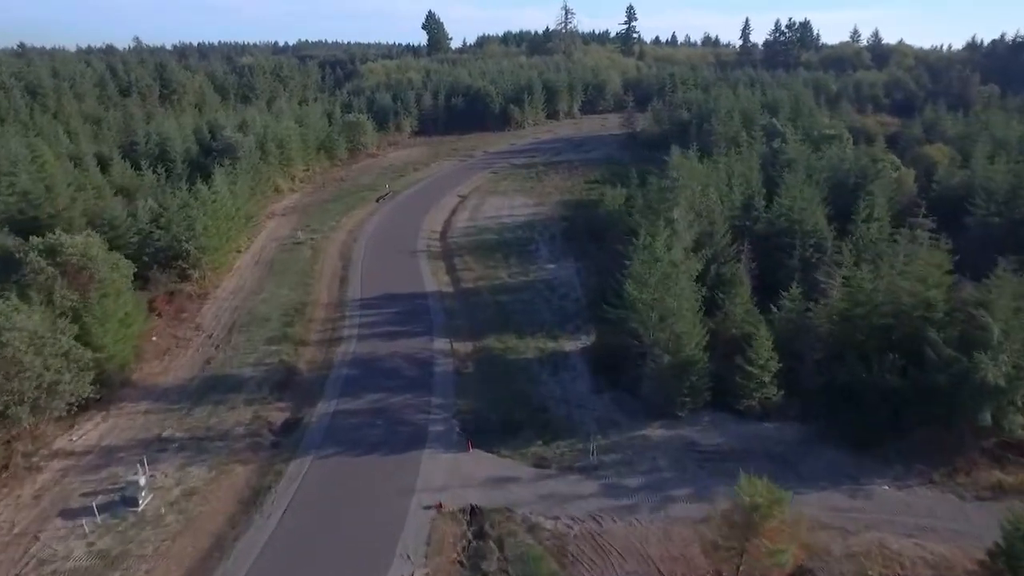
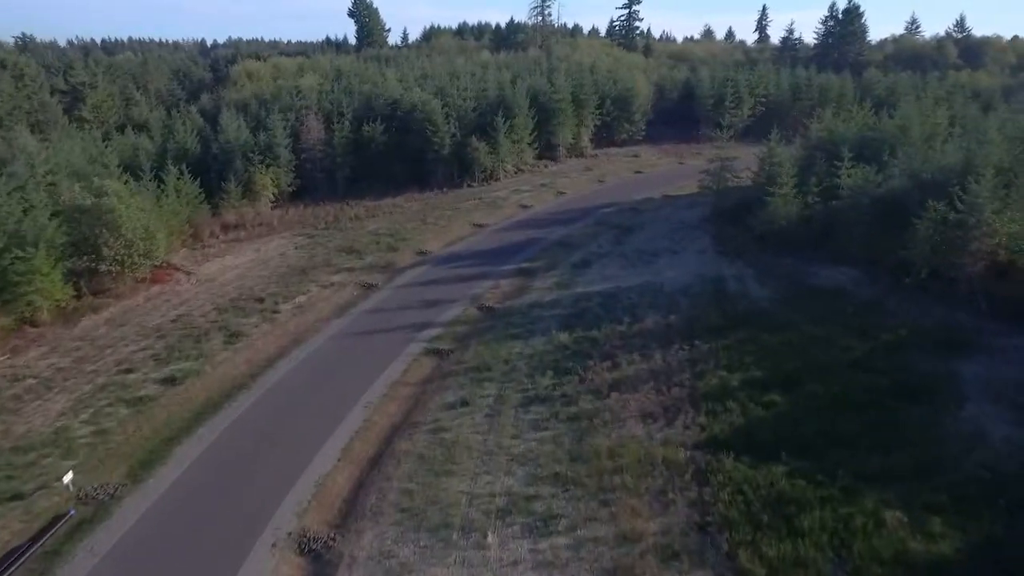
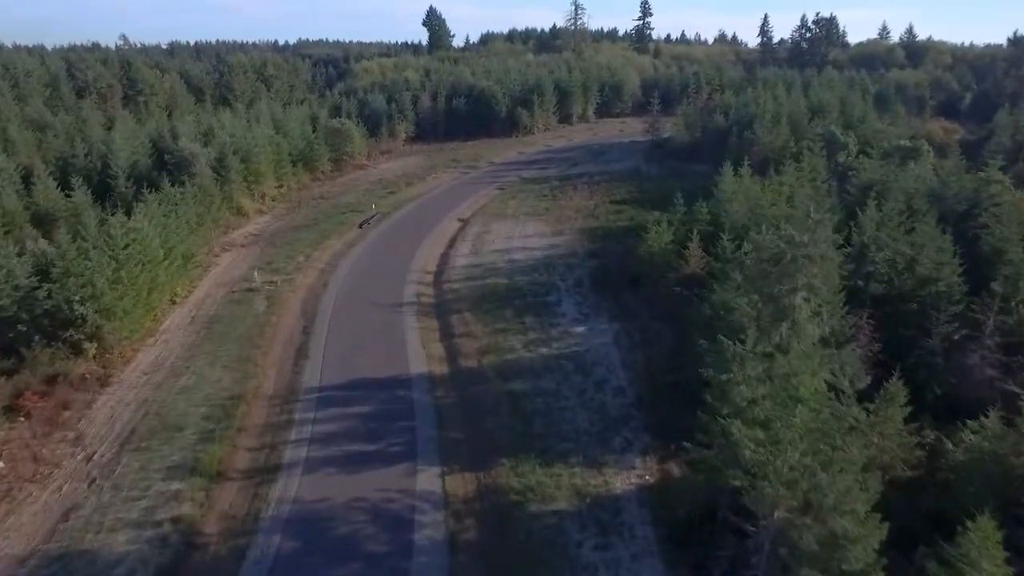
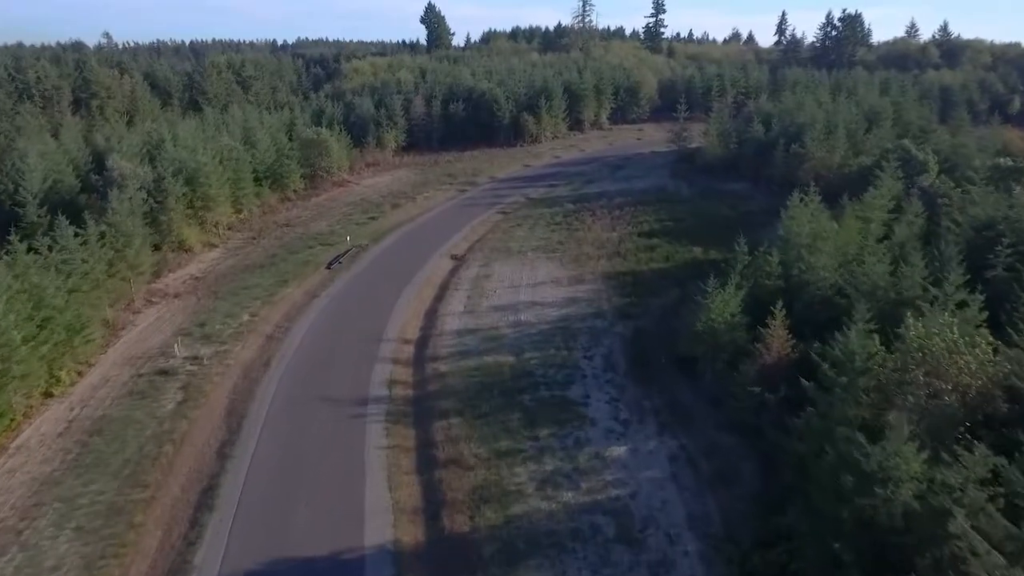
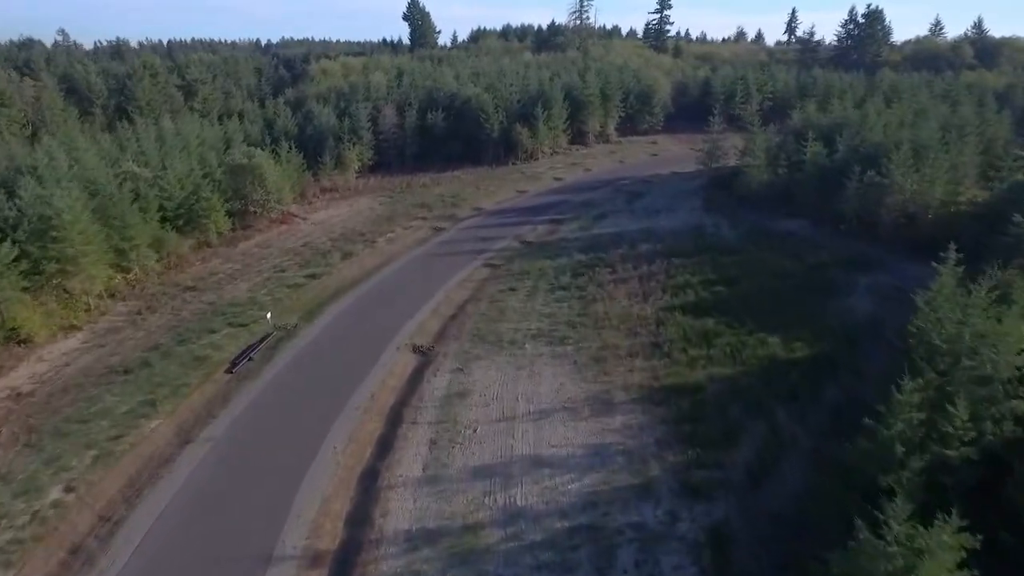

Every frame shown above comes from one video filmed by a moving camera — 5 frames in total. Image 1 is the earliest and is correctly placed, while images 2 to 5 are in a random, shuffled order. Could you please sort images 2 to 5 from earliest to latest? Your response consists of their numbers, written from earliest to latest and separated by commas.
3, 4, 5, 2
